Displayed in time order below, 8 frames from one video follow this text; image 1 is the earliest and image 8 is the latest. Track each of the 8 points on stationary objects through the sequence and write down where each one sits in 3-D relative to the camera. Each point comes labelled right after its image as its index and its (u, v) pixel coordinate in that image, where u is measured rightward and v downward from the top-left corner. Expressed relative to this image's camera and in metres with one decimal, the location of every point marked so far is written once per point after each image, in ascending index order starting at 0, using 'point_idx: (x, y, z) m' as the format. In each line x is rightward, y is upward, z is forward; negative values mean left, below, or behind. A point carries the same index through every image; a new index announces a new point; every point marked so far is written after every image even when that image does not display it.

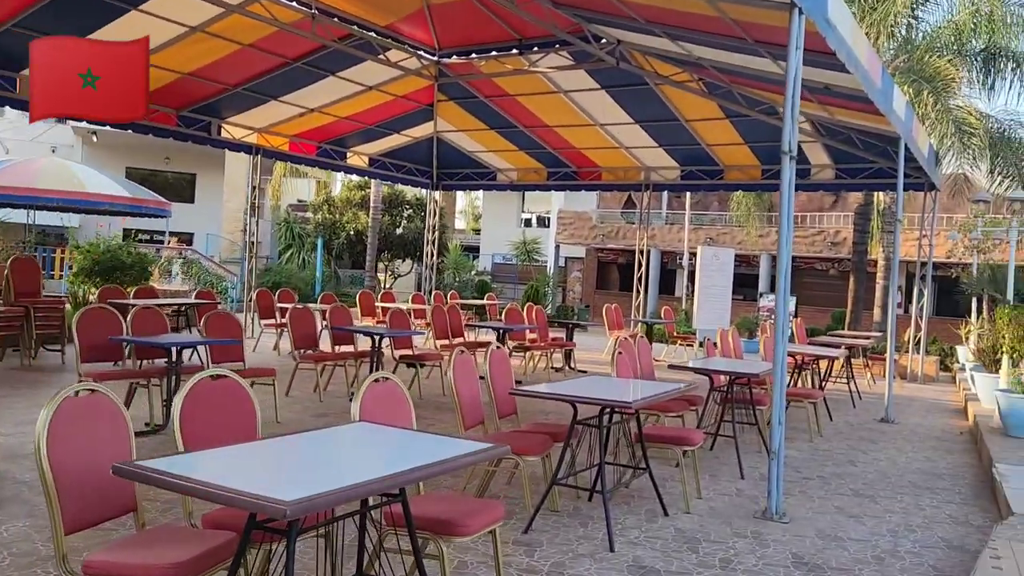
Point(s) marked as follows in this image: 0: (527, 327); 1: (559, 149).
0: (+0.2, -0.4, +8.8) m
1: (+0.7, +2.1, +12.4) m
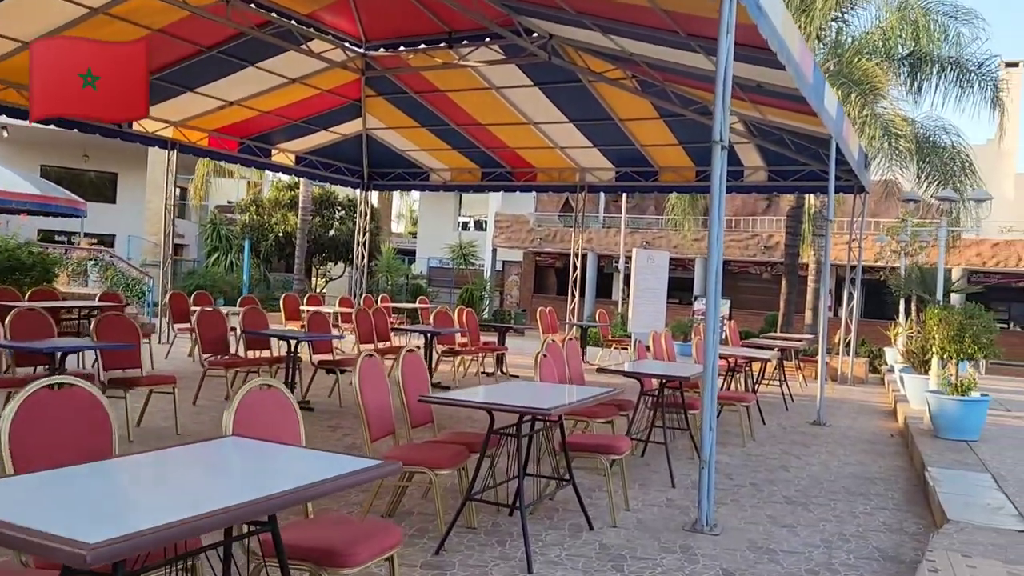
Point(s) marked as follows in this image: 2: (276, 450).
0: (-0.6, -0.4, +8.5) m
1: (-0.3, +2.1, +12.2) m
2: (-0.7, -0.5, +2.3) m
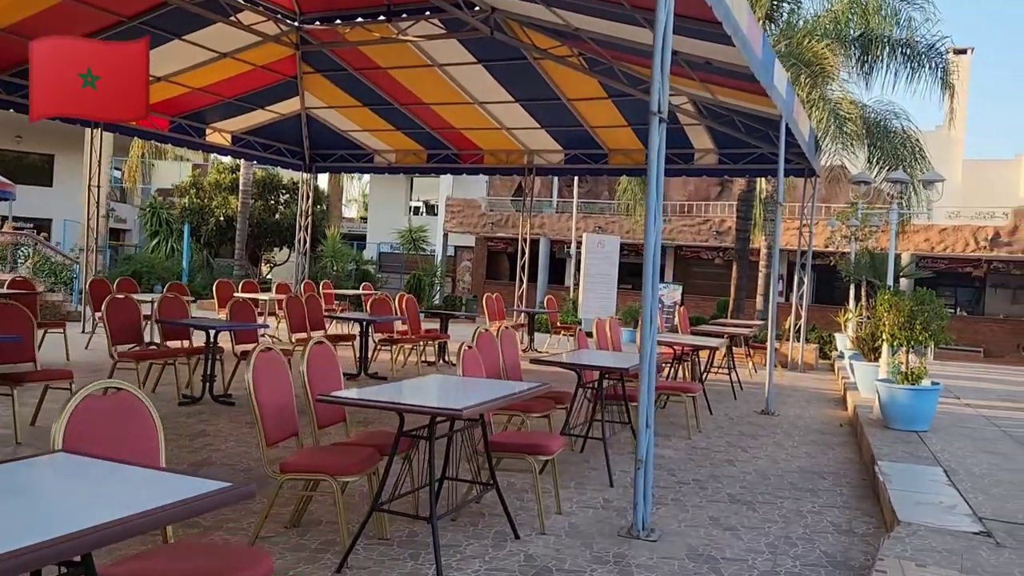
0: (-1.1, -0.3, +8.1) m
1: (-1.1, +2.3, +11.7) m
2: (-0.9, -0.4, +1.9) m
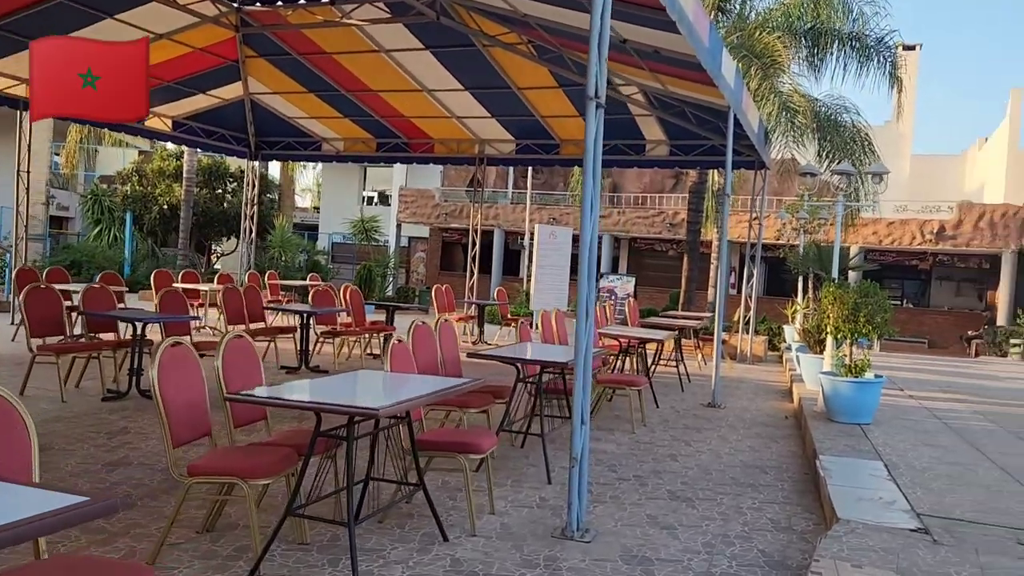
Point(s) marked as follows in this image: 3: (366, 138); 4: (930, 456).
0: (-1.7, -0.2, +7.8) m
1: (-1.8, +2.4, +11.5) m
2: (-1.1, -0.4, +1.7) m
3: (-2.2, +2.3, +12.5) m
4: (+2.4, -1.0, +4.7) m
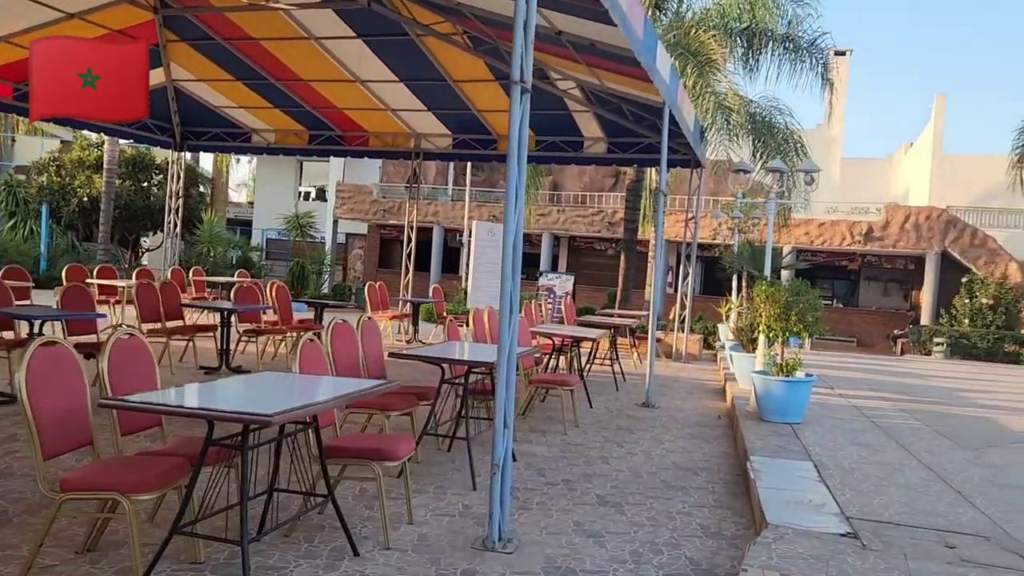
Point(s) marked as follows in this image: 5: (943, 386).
0: (-2.3, -0.2, +7.5) m
1: (-2.6, +2.4, +11.1) m
2: (-1.3, -0.4, +1.4) m
3: (-3.2, +2.3, +12.1) m
4: (+2.0, -1.0, +4.7) m
5: (+4.7, -1.1, +8.9) m
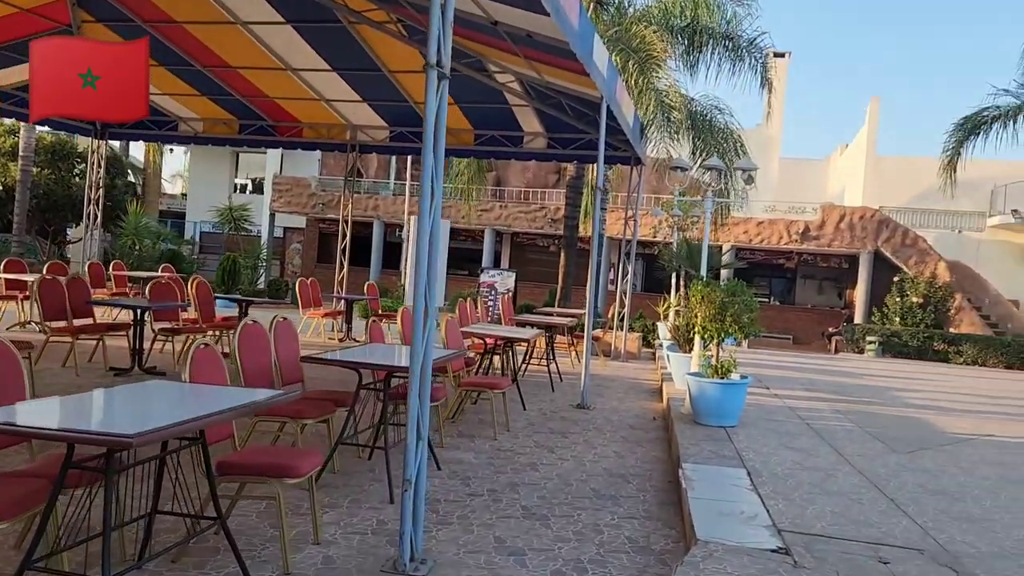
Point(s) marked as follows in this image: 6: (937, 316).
0: (-2.9, -0.1, +7.1) m
1: (-3.4, +2.5, +10.7) m
2: (-1.5, -0.4, +1.1) m
3: (-4.0, +2.4, +11.6) m
4: (+1.6, -1.0, +4.6) m
5: (+4.0, -1.1, +8.9) m
6: (+8.0, -0.5, +15.3) m
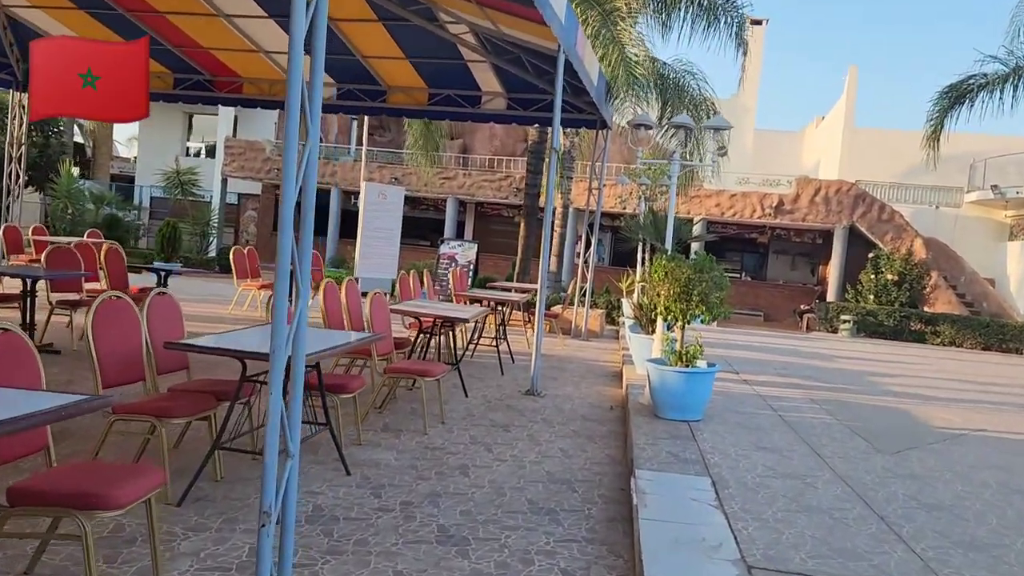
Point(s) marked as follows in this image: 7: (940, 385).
0: (-3.3, +0.1, +6.3) m
1: (-4.0, +2.9, +9.7) m
2: (-1.8, -0.4, +0.4) m
3: (-4.6, +2.8, +10.6) m
4: (+1.2, -0.9, +3.9) m
5: (+3.5, -0.8, +8.4) m
6: (+7.3, -0.1, +14.9) m
7: (+4.0, -0.9, +7.7) m
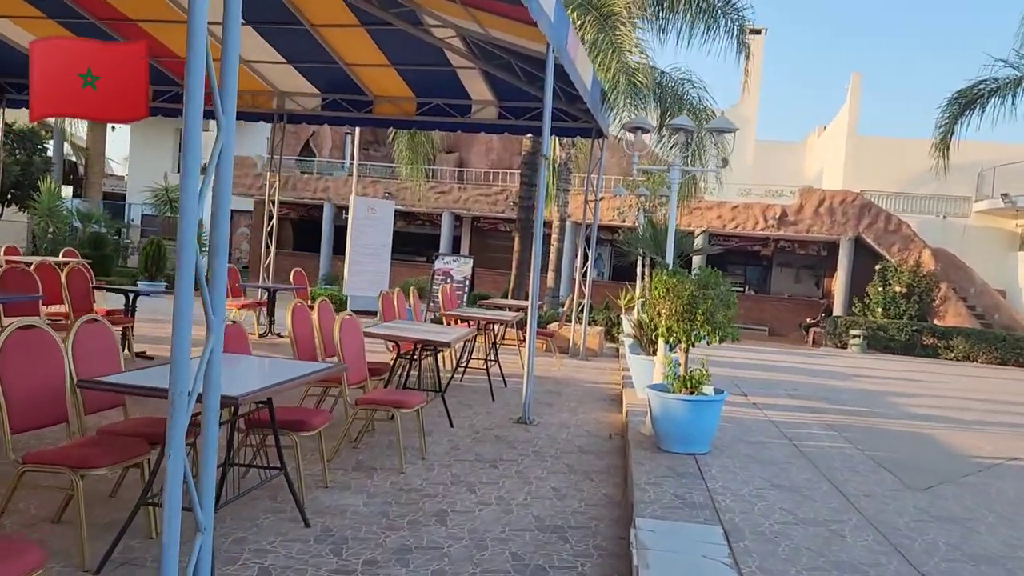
0: (-3.4, -0.1, +5.8) m
1: (-4.1, +2.6, +9.3) m
2: (-1.8, -0.4, -0.1) m
3: (-4.7, +2.6, +10.2) m
4: (+1.1, -0.9, +3.5) m
5: (+3.4, -1.0, +7.9) m
6: (+7.2, -0.3, +14.4) m
7: (+4.0, -1.0, +7.2) m
